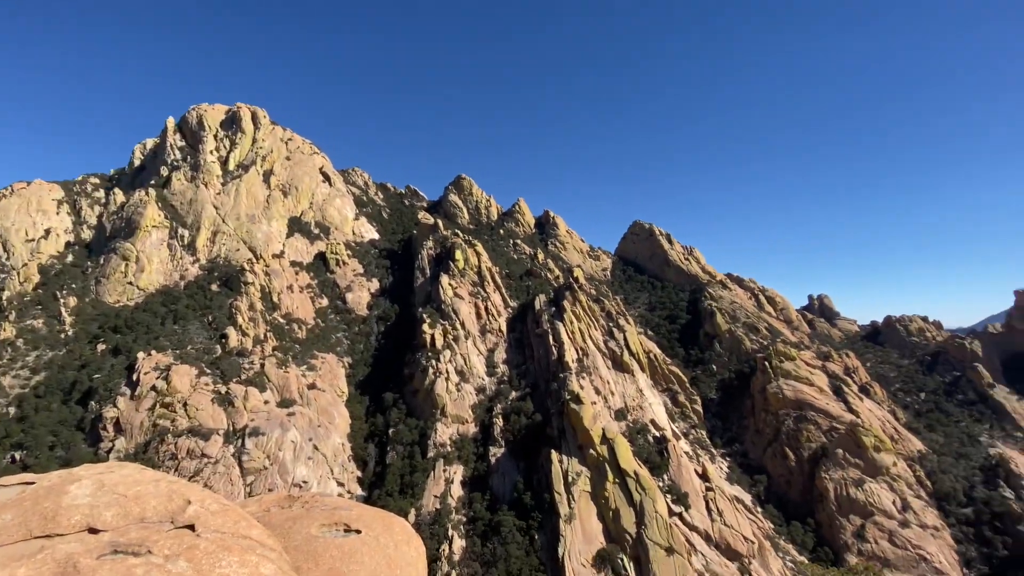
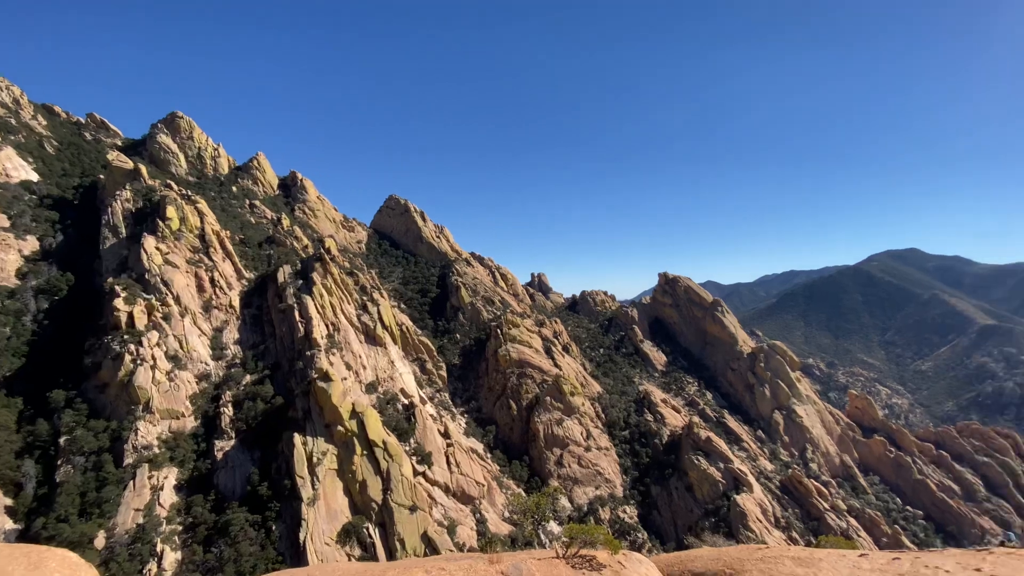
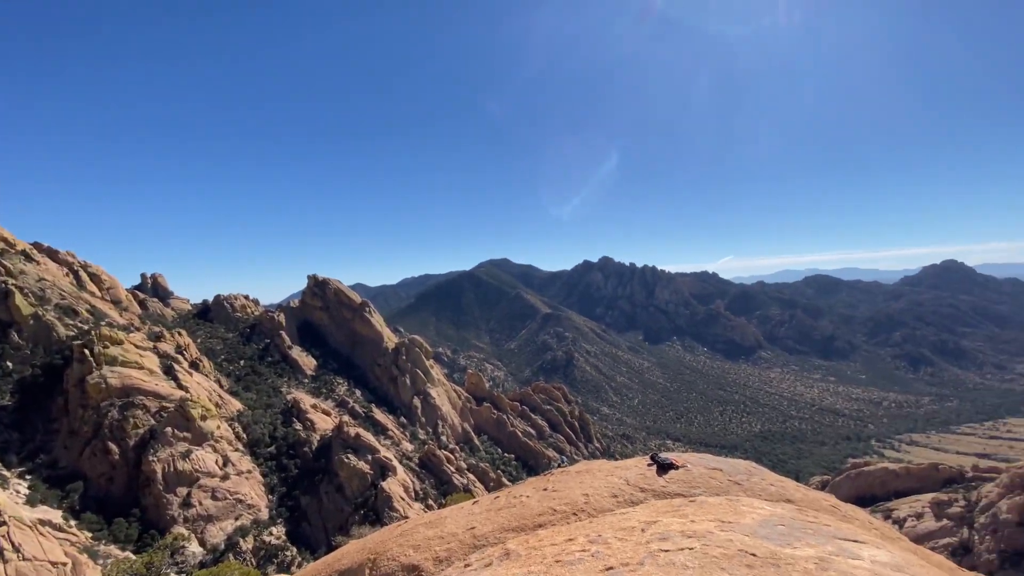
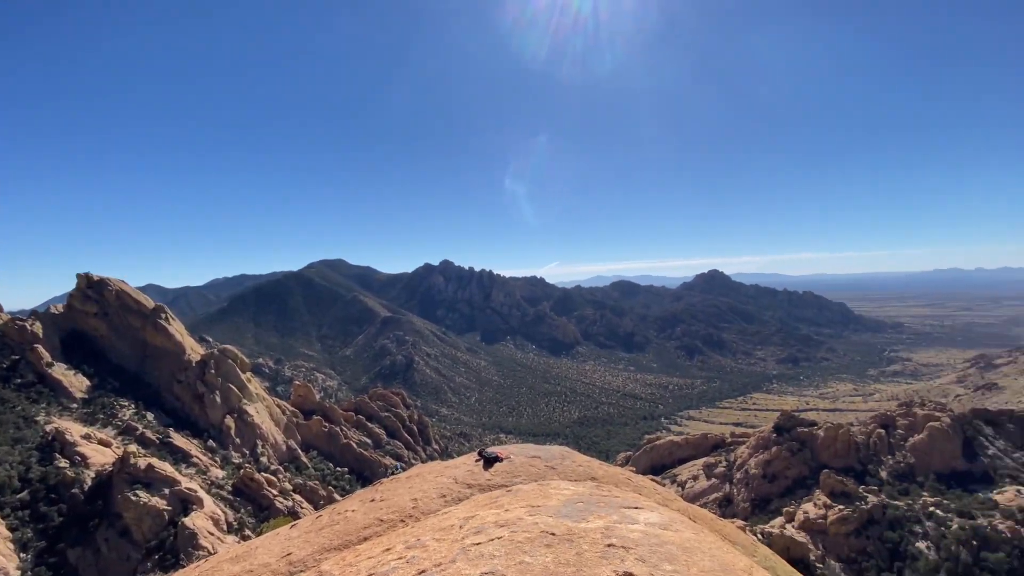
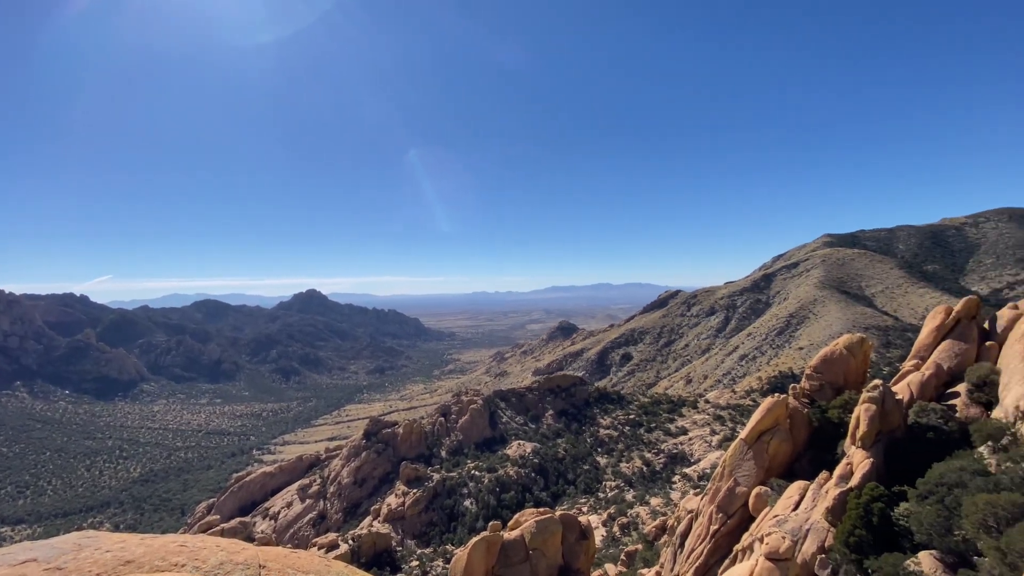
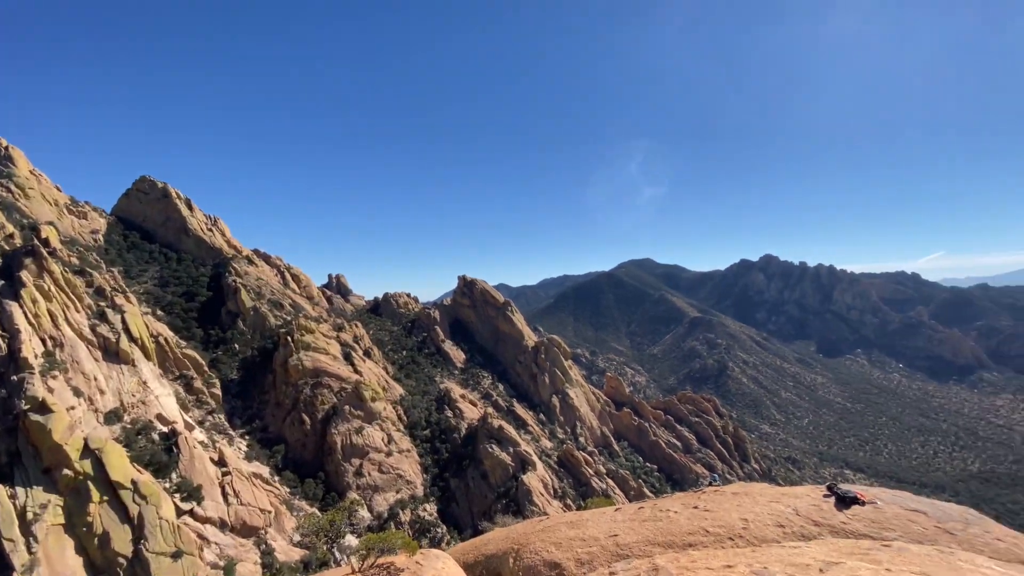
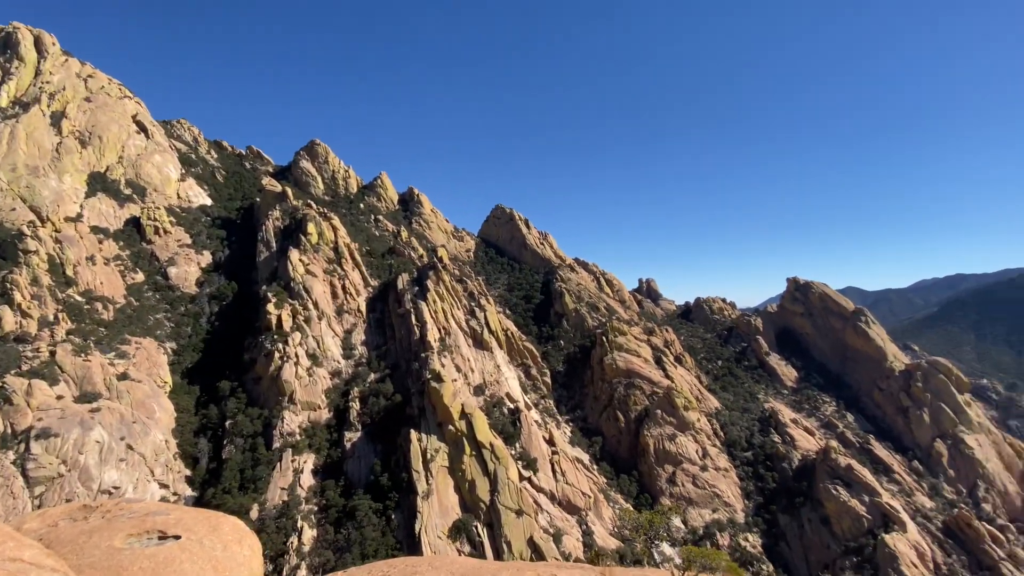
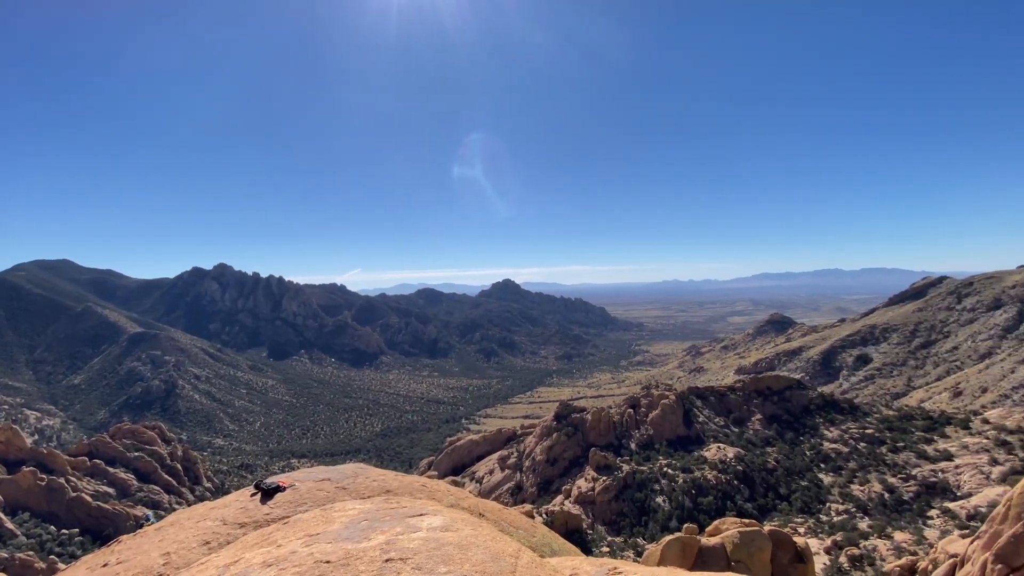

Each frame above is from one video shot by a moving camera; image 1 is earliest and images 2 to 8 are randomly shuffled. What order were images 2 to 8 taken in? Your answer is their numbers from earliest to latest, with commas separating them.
7, 2, 6, 3, 4, 8, 5
